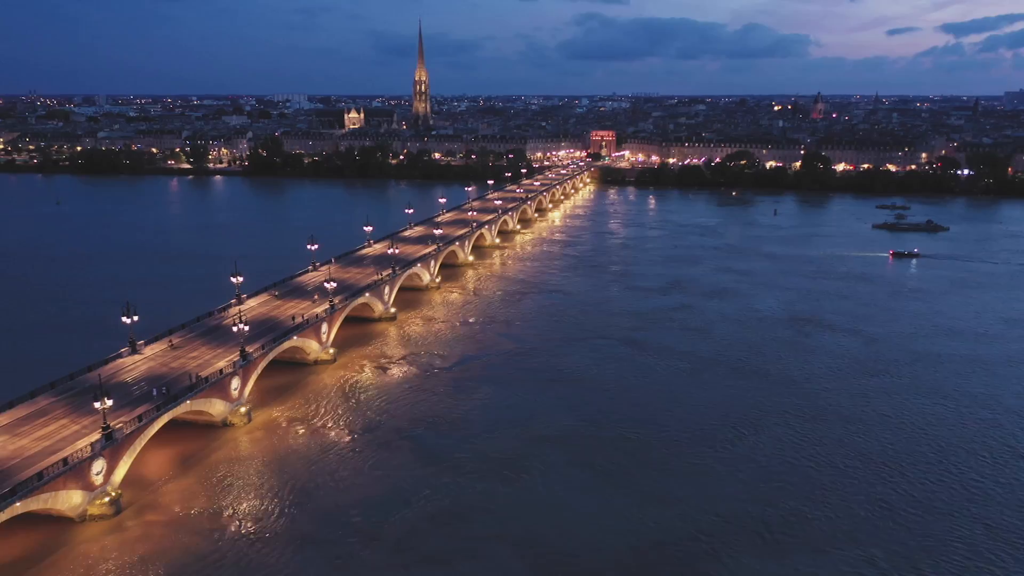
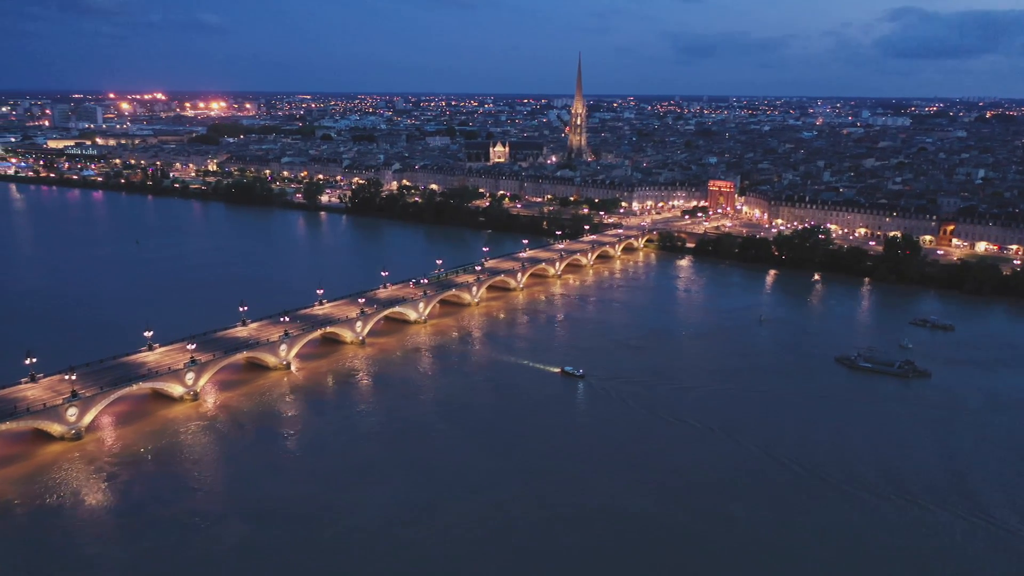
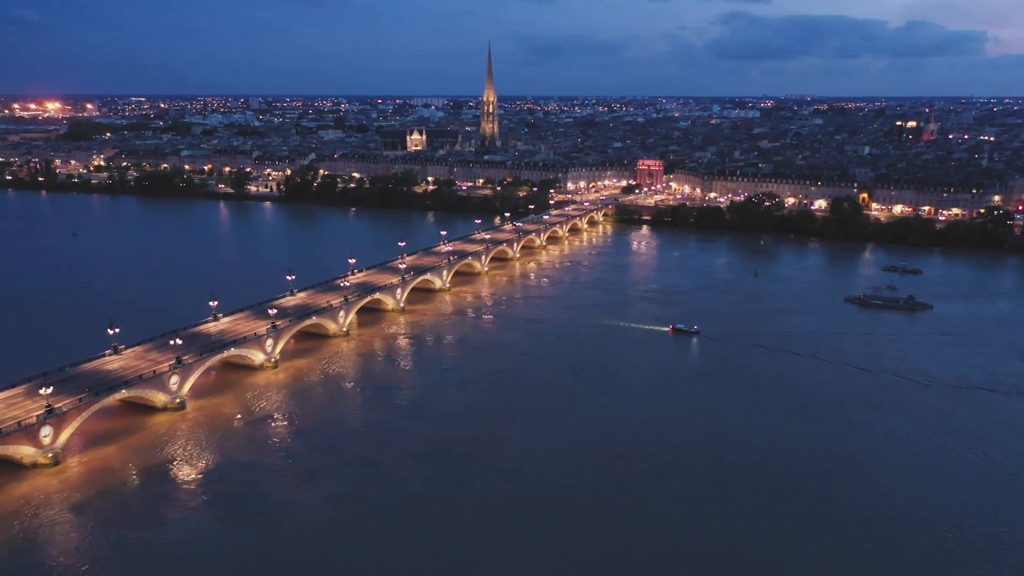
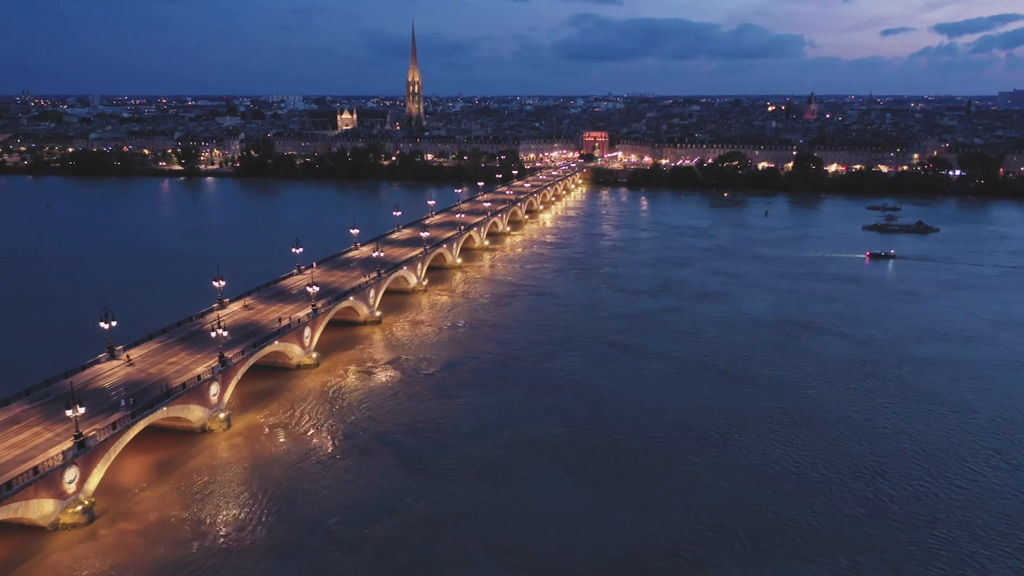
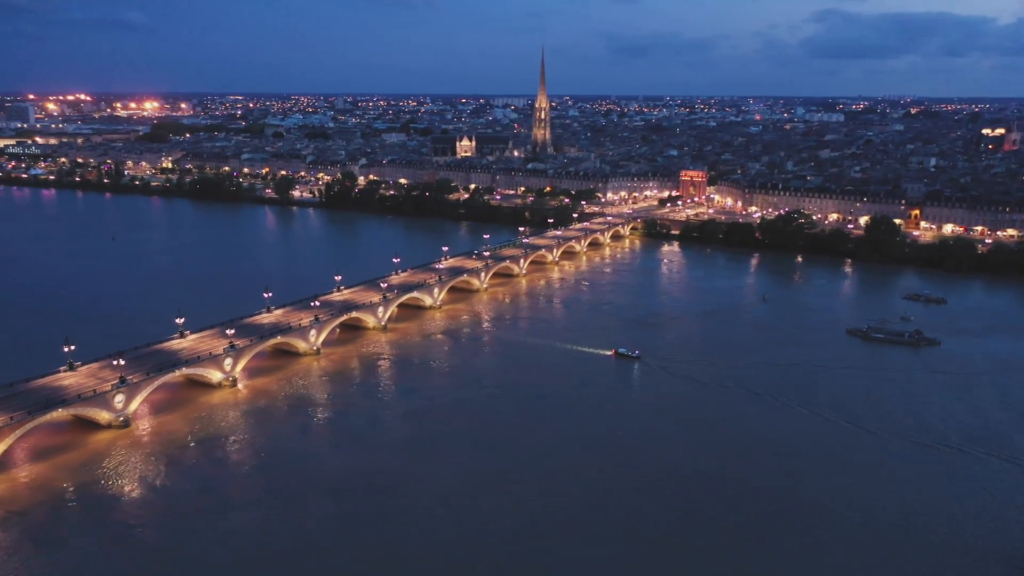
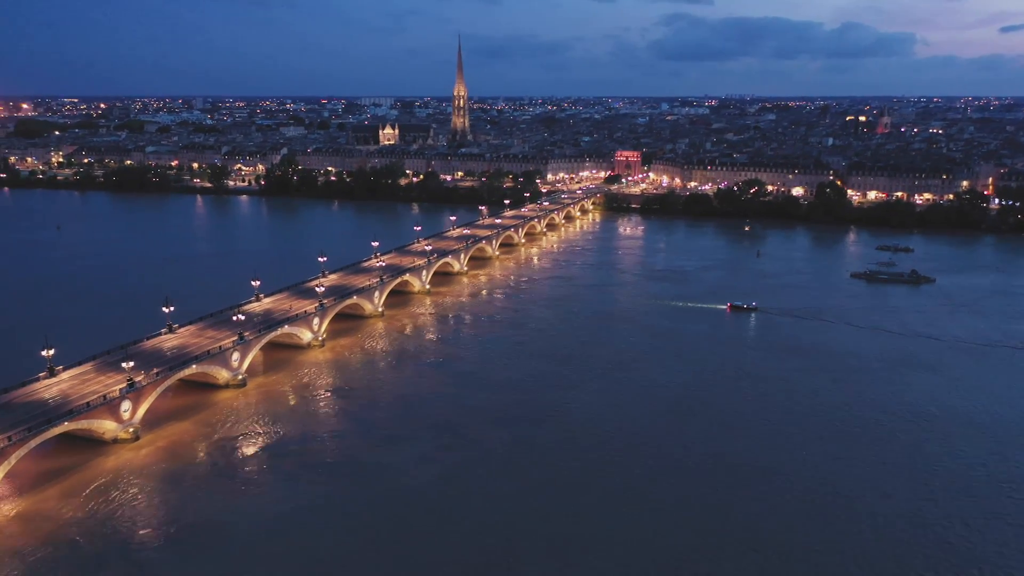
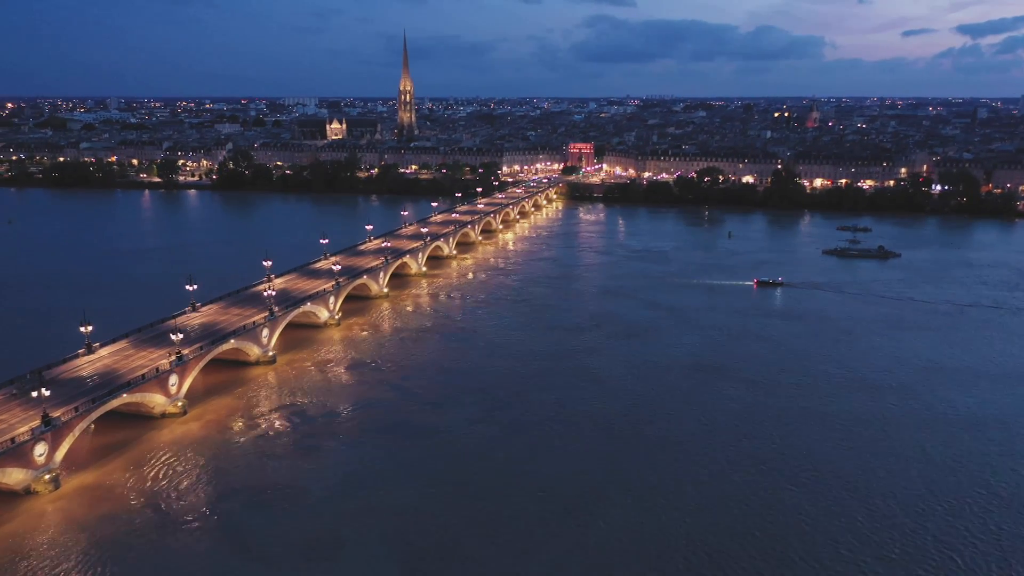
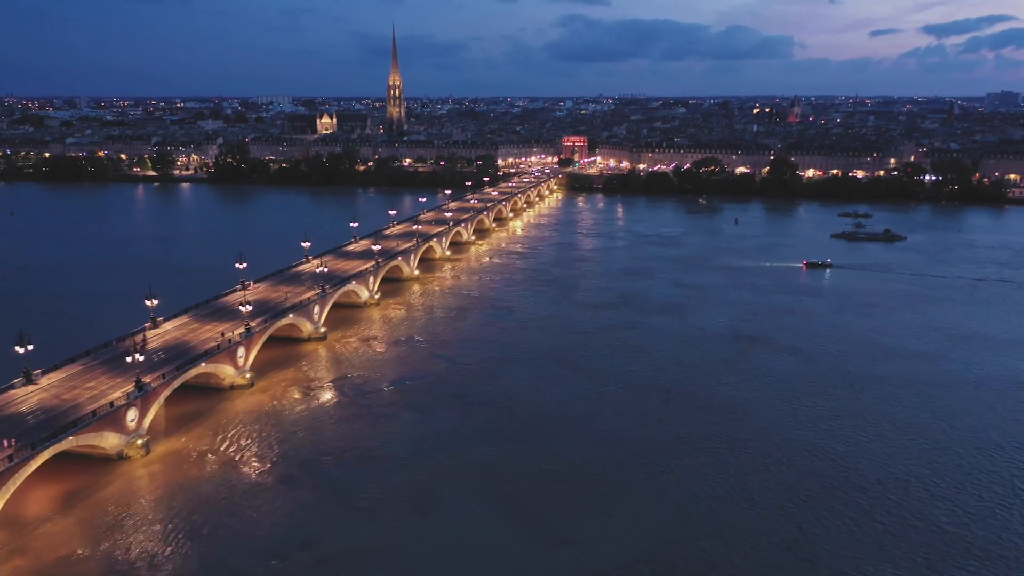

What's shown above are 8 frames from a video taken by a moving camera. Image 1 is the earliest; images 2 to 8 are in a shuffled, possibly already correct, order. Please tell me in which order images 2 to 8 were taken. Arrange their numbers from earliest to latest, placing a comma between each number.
4, 8, 7, 6, 3, 5, 2
